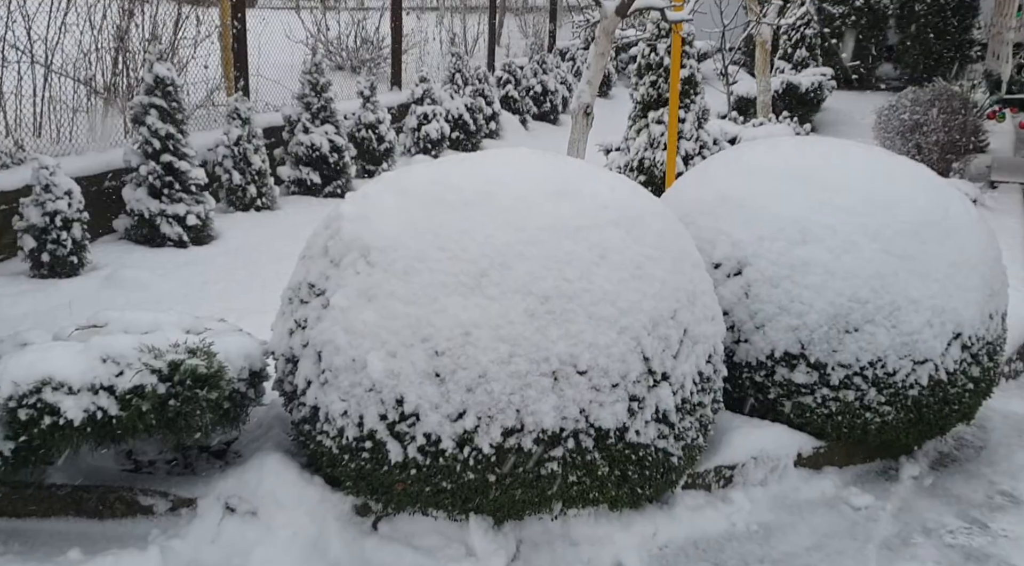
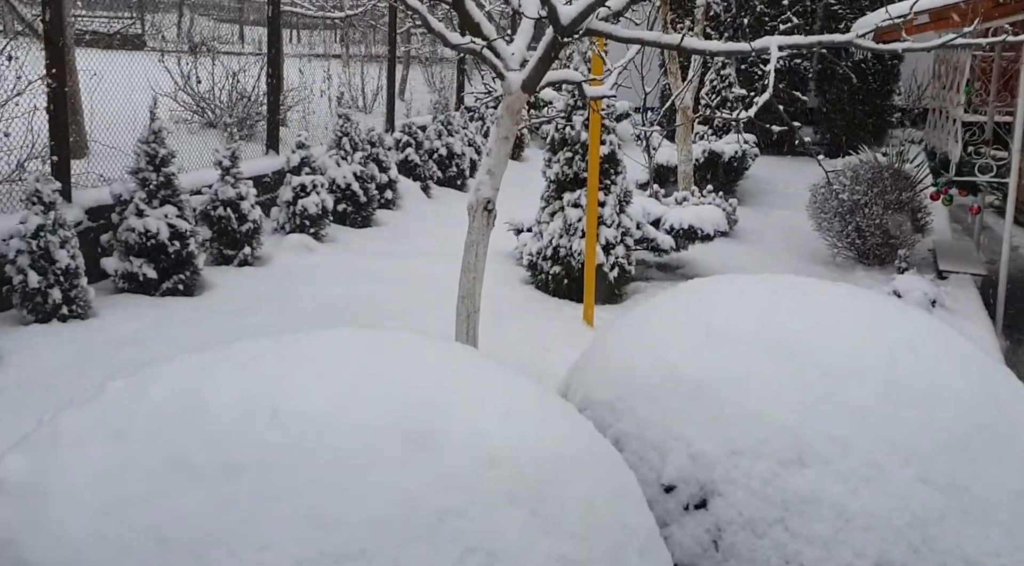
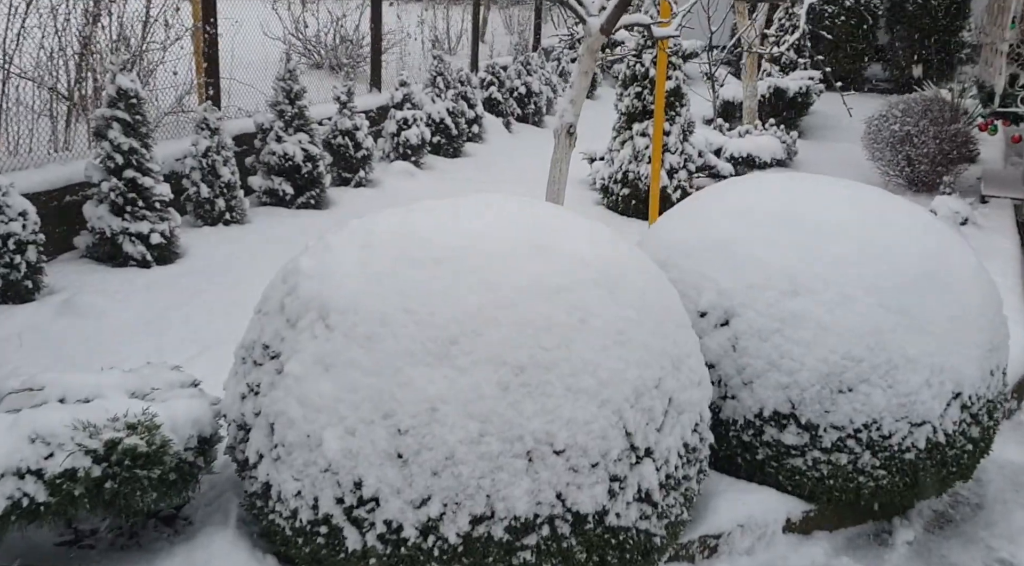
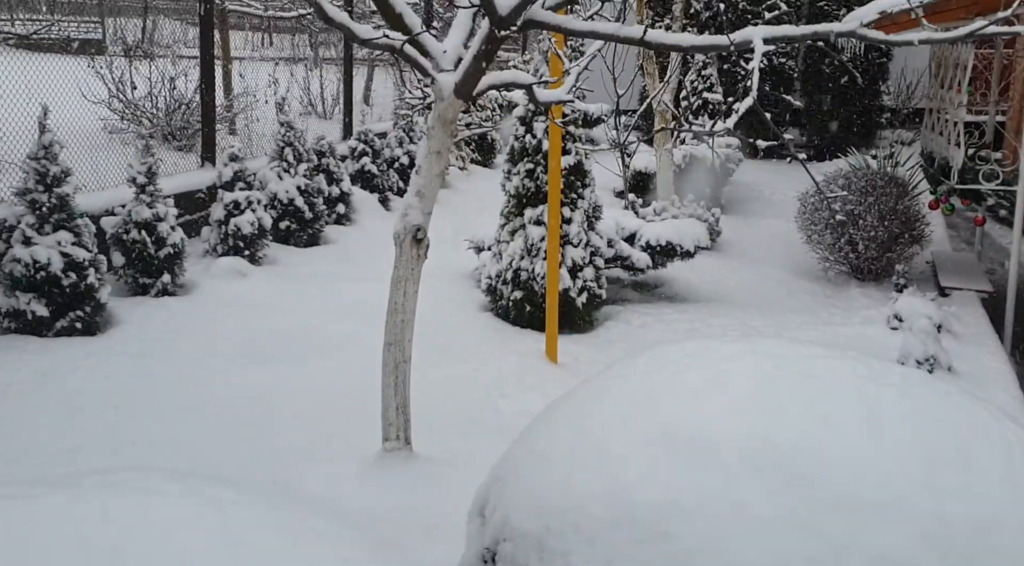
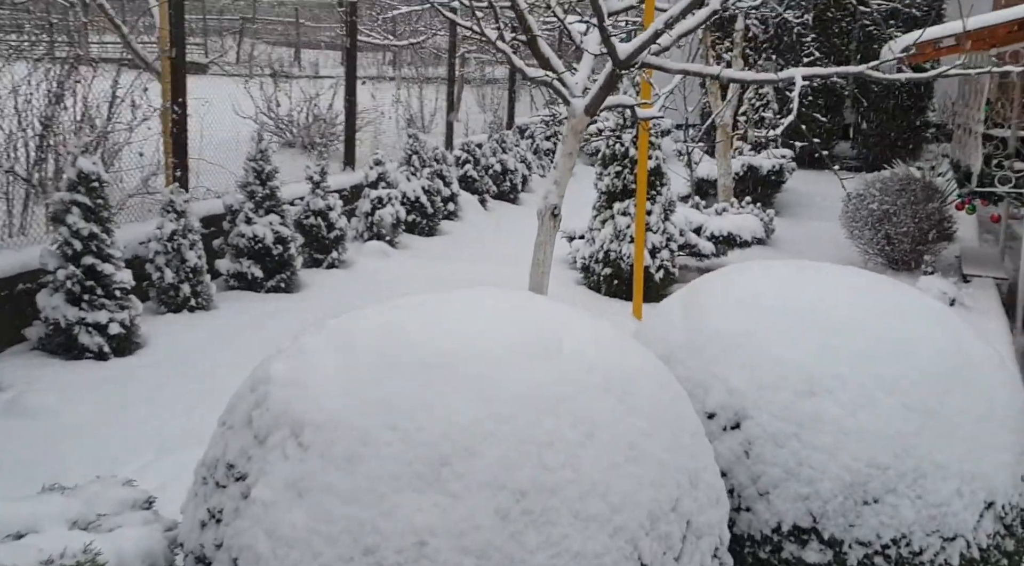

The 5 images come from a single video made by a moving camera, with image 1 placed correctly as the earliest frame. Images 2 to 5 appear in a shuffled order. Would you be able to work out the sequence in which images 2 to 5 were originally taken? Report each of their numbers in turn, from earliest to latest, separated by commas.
3, 5, 2, 4
